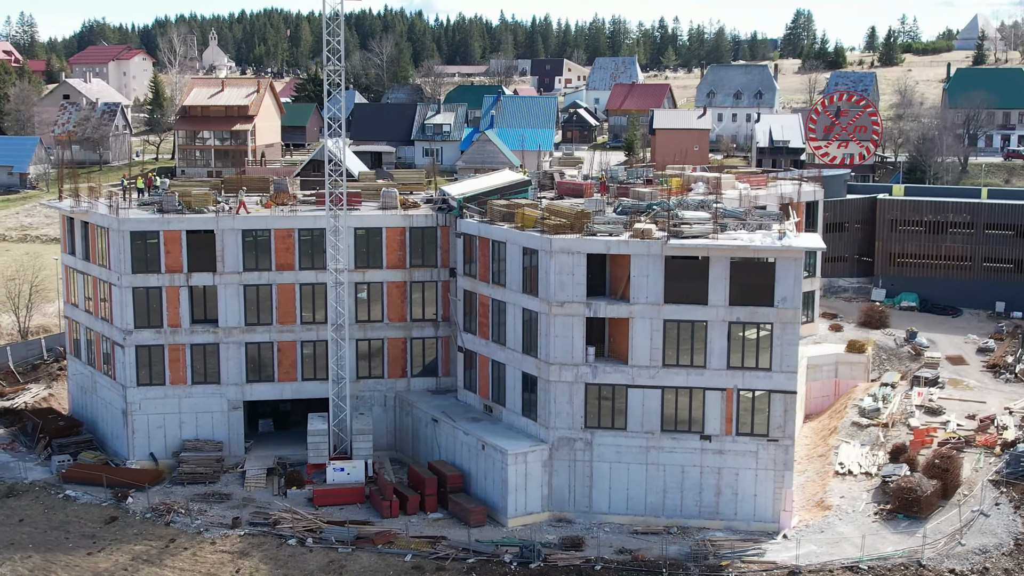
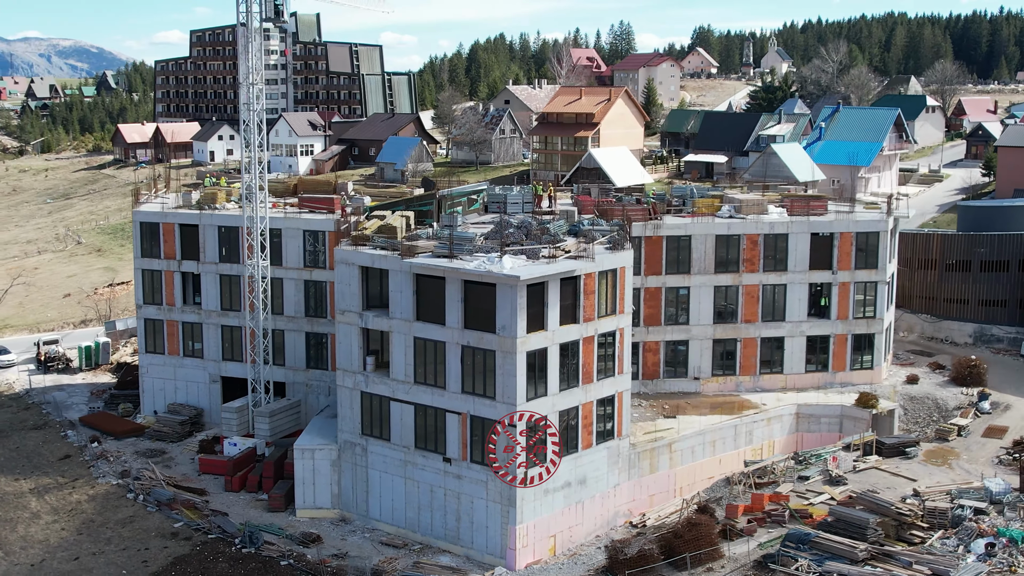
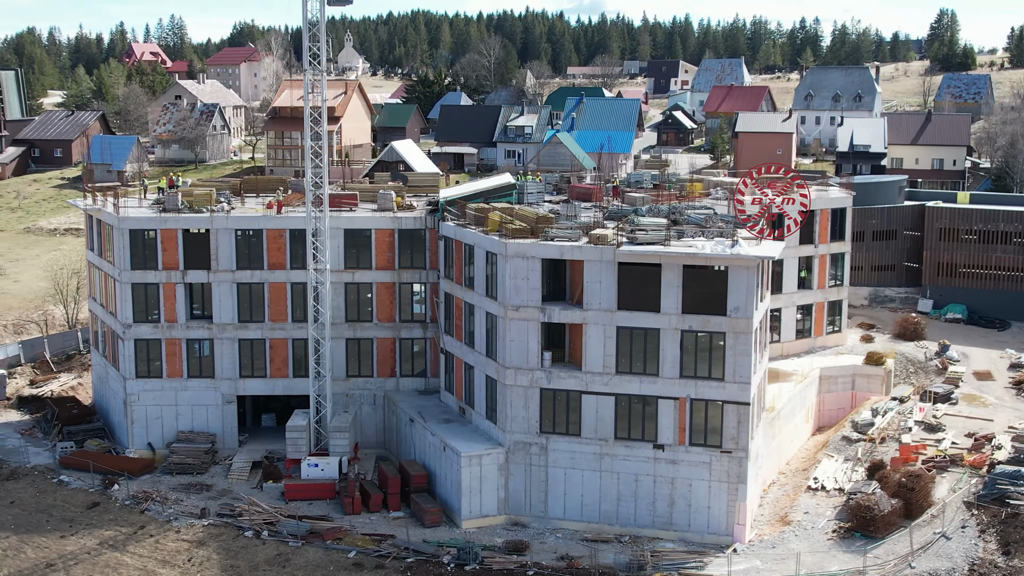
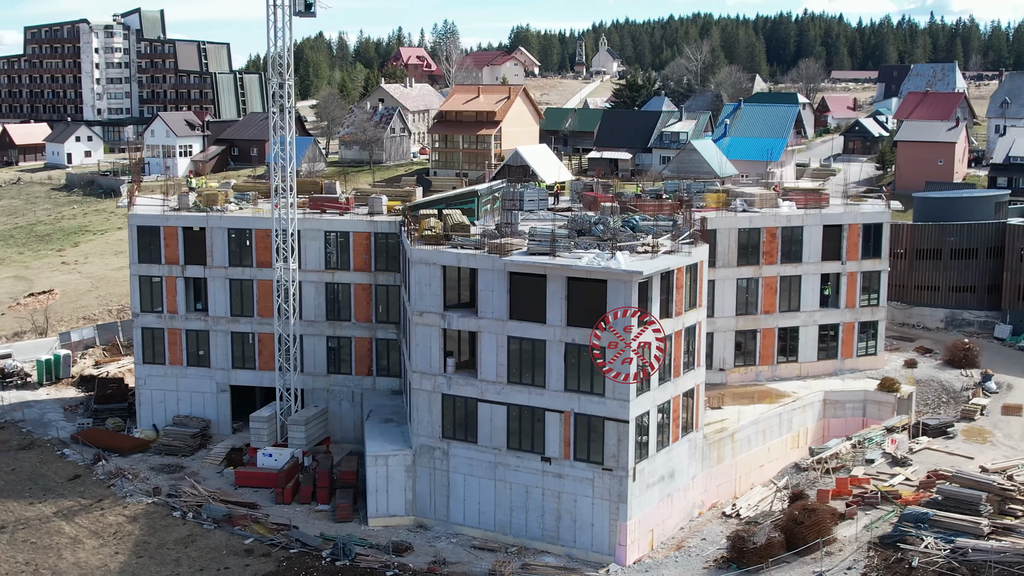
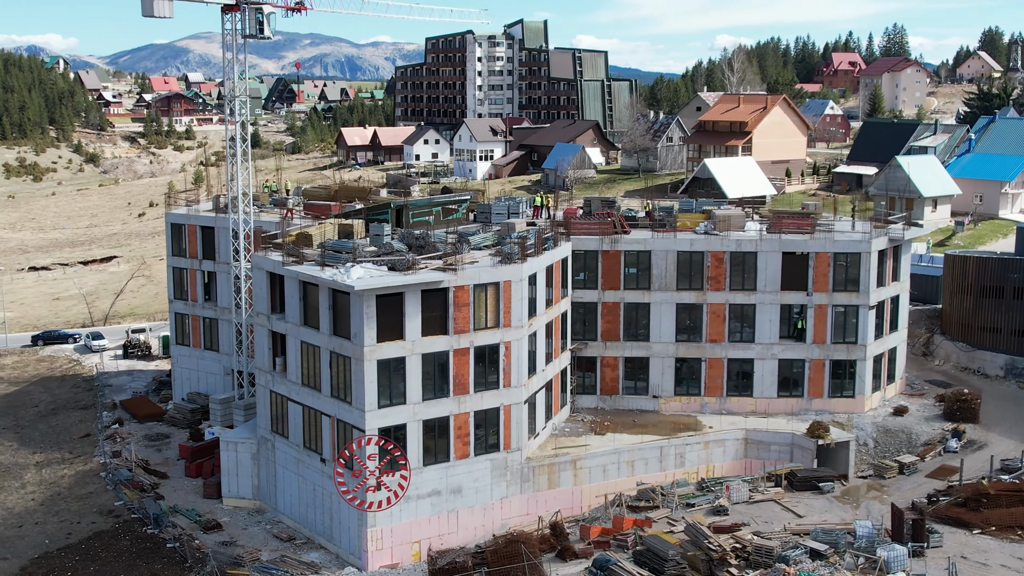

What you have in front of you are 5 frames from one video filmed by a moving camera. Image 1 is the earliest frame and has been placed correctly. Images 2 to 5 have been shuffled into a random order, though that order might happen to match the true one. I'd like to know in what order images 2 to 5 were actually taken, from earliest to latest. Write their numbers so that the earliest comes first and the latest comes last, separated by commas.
3, 4, 2, 5
